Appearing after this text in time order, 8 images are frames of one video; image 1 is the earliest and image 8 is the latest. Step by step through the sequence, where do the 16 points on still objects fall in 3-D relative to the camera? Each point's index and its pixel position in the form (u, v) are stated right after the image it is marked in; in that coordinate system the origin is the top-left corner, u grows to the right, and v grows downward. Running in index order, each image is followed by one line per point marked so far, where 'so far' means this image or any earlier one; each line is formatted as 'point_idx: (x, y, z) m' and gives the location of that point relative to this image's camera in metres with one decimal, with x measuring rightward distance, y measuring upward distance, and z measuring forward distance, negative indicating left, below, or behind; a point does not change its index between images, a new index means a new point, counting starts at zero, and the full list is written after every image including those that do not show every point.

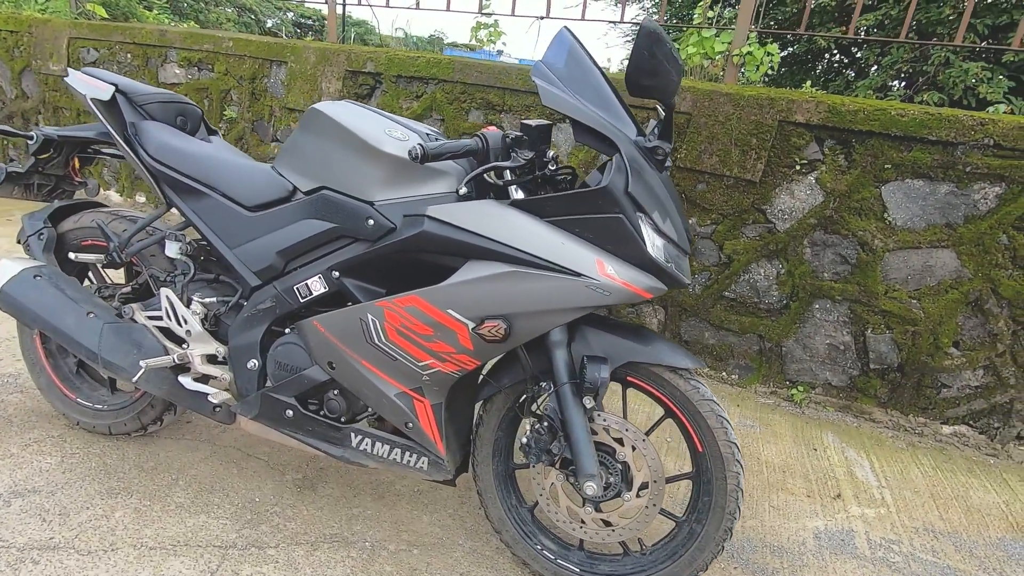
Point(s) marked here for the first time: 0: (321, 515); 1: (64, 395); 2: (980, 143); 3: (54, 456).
0: (-0.7, -0.8, +2.0) m
1: (-1.8, -0.4, +2.3) m
2: (+2.4, +0.7, +2.8) m
3: (-1.8, -0.7, +2.2) m
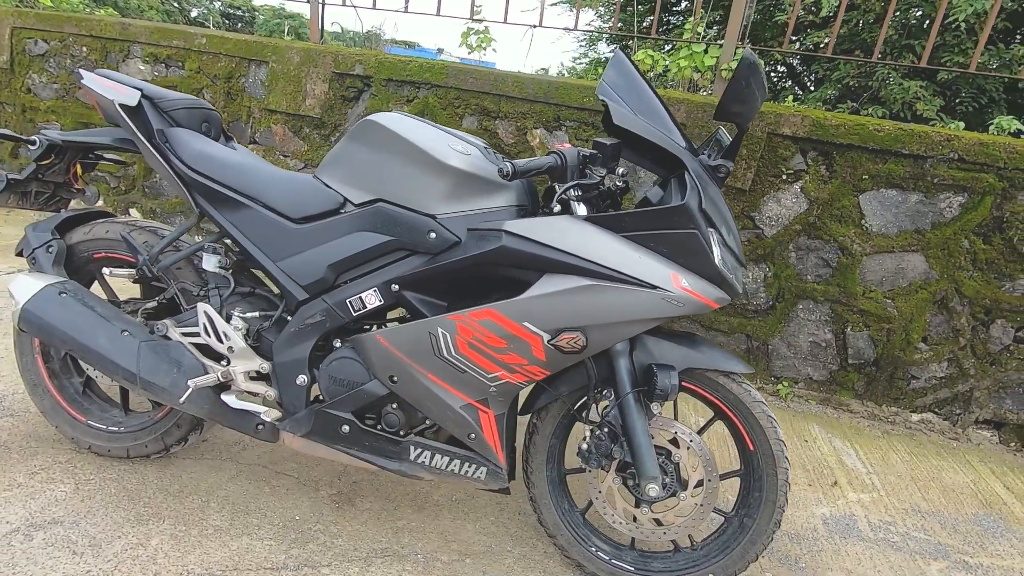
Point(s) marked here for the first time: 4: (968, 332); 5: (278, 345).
0: (-0.5, -0.9, +2.0) m
1: (-1.7, -0.5, +2.1) m
2: (+2.4, +0.7, +3.1) m
3: (-1.6, -0.7, +2.0) m
4: (+2.7, -0.3, +3.3) m
5: (-0.8, -0.2, +1.8) m
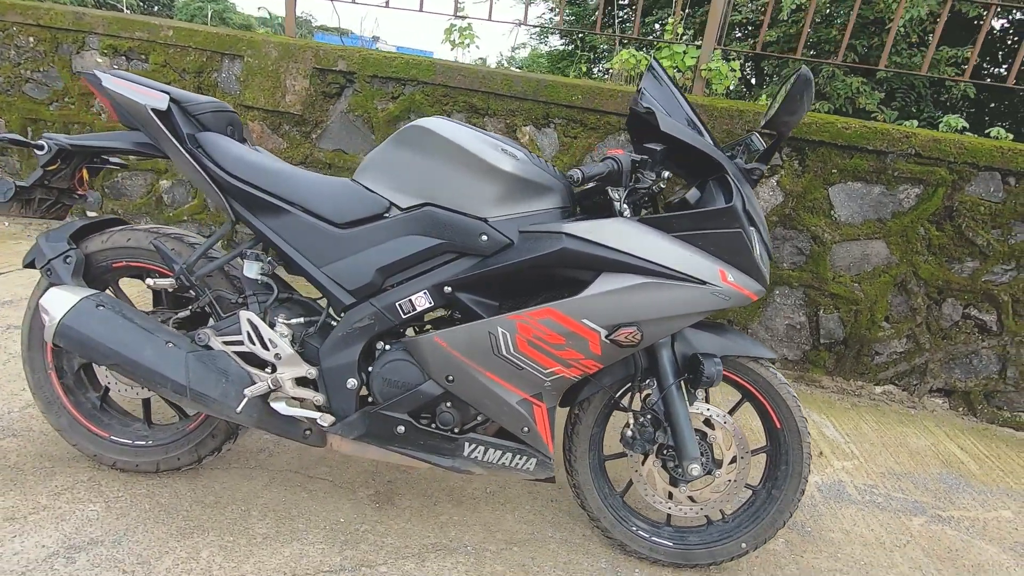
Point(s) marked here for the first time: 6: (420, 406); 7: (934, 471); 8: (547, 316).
0: (-0.4, -0.9, +2.1) m
1: (-1.5, -0.5, +2.1) m
2: (+2.4, +0.8, +3.4) m
3: (-1.5, -0.7, +2.0) m
4: (+2.7, -0.1, +3.6) m
5: (-0.6, -0.2, +1.9) m
6: (-0.3, -0.4, +1.8) m
7: (+2.3, -1.0, +3.1) m
8: (+0.1, -0.1, +1.7) m
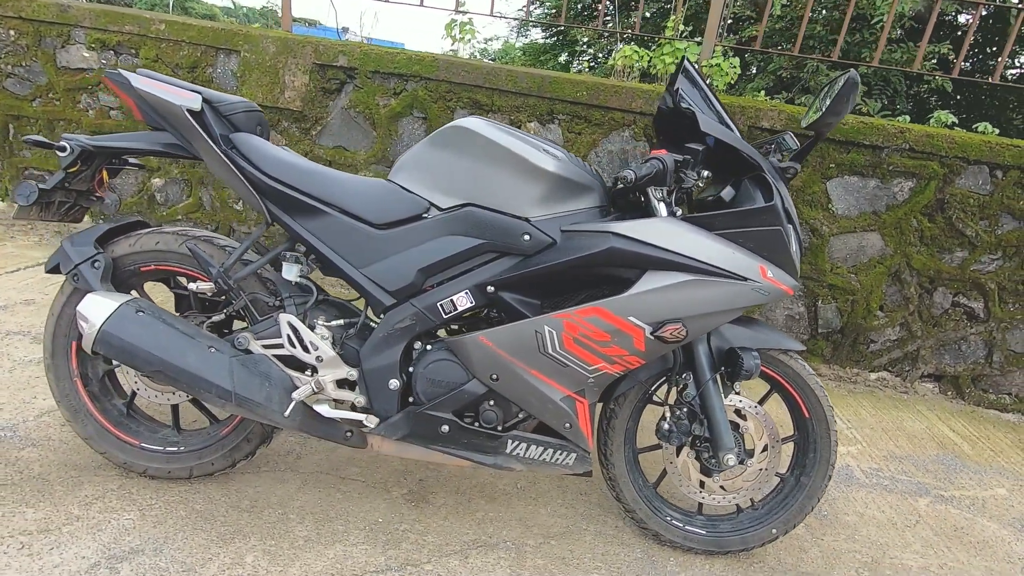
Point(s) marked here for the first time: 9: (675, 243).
0: (-0.2, -0.9, +2.1) m
1: (-1.4, -0.6, +2.0) m
2: (+2.5, +0.9, +3.5) m
3: (-1.3, -0.8, +1.9) m
4: (+2.7, -0.1, +3.7) m
5: (-0.5, -0.2, +1.9) m
6: (-0.2, -0.4, +1.8) m
7: (+2.4, -0.9, +3.2) m
8: (+0.3, -0.1, +1.7) m
9: (+0.5, +0.1, +1.7) m
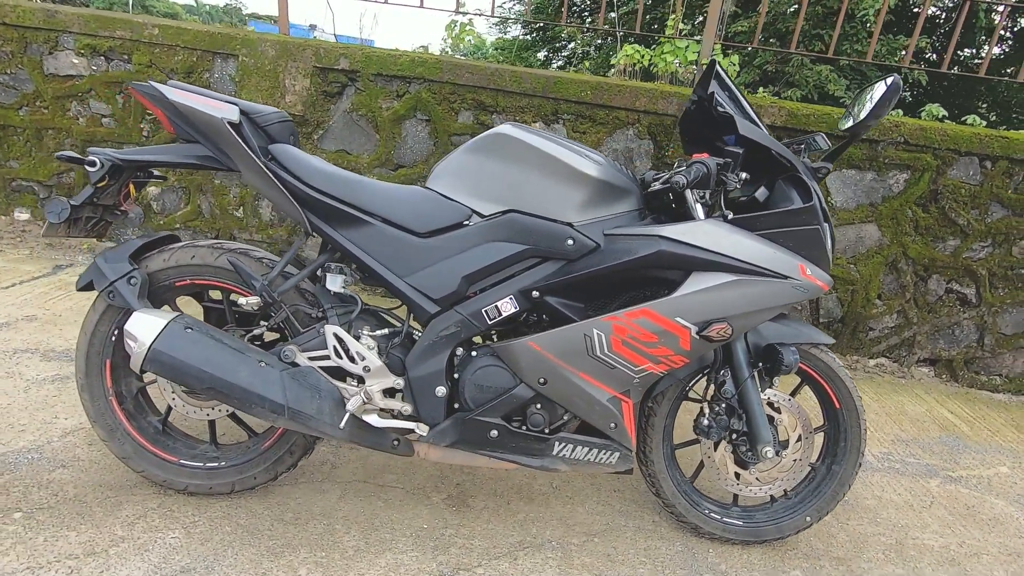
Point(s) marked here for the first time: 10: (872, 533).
0: (-0.1, -0.9, +2.1) m
1: (-1.2, -0.6, +2.0) m
2: (+2.5, +1.0, +3.7) m
3: (-1.1, -0.8, +1.9) m
4: (+2.8, 0.0, +3.9) m
5: (-0.3, -0.2, +1.9) m
6: (0.0, -0.4, +1.8) m
7: (+2.5, -0.9, +3.3) m
8: (+0.4, -0.1, +1.7) m
9: (+0.6, +0.1, +1.7) m
10: (+1.5, -1.0, +2.4) m
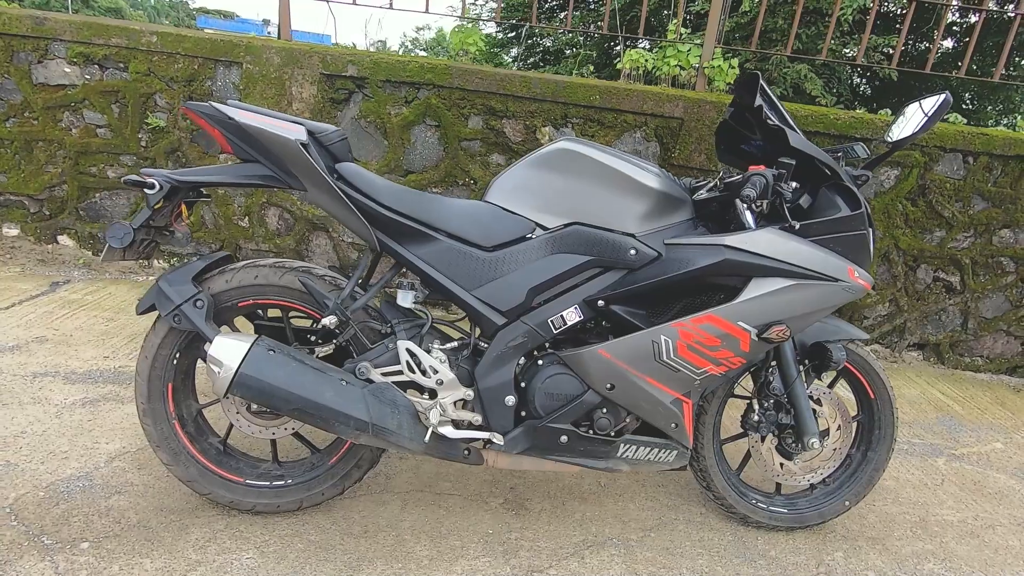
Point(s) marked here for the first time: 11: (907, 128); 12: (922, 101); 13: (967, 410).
0: (+0.2, -0.9, +2.2) m
1: (-1.0, -0.7, +2.0) m
2: (+2.6, +1.0, +3.9) m
3: (-0.9, -0.9, +1.9) m
4: (+2.9, +0.1, +4.1) m
5: (-0.1, -0.3, +1.9) m
6: (+0.2, -0.4, +1.9) m
7: (+2.7, -0.8, +3.6) m
8: (+0.6, -0.1, +1.8) m
9: (+0.9, +0.1, +1.8) m
10: (+1.7, -1.0, +2.5) m
11: (+1.4, +0.5, +1.9) m
12: (+1.4, +0.6, +1.9) m
13: (+3.0, -0.8, +3.7) m
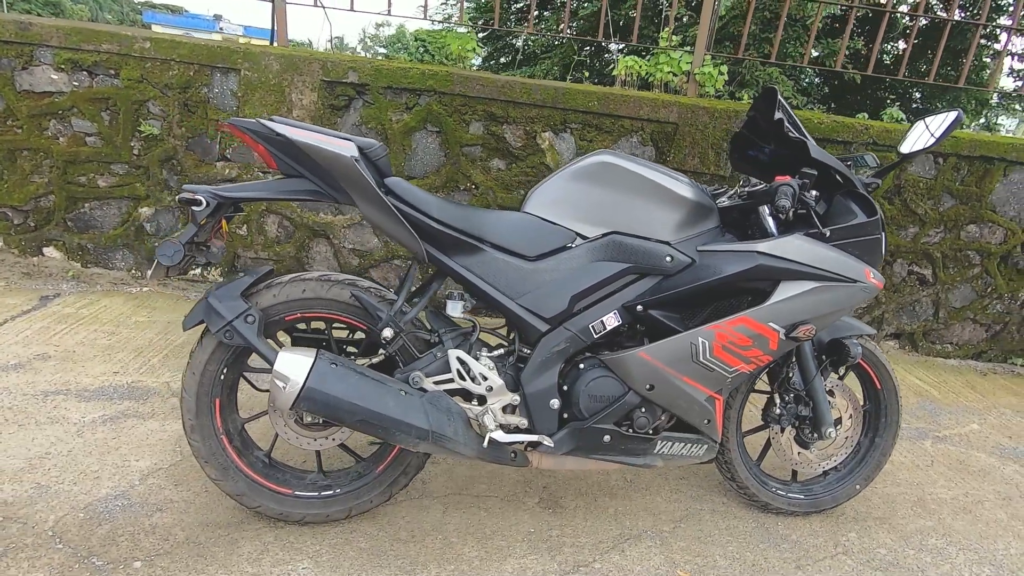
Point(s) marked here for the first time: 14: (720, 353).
0: (+0.3, -1.0, +2.3) m
1: (-0.8, -0.7, +2.0) m
2: (+2.6, +1.1, +4.1) m
3: (-0.7, -0.9, +1.9) m
4: (+2.9, +0.1, +4.4) m
5: (0.0, -0.3, +2.0) m
6: (+0.4, -0.5, +2.0) m
7: (+2.7, -0.8, +3.8) m
8: (+0.8, -0.1, +2.0) m
9: (+1.0, +0.1, +2.0) m
10: (+1.9, -1.0, +2.7) m
11: (+1.5, +0.5, +2.0) m
12: (+1.5, +0.6, +2.1) m
13: (+3.1, -0.8, +4.0) m
14: (+0.7, -0.2, +2.0) m
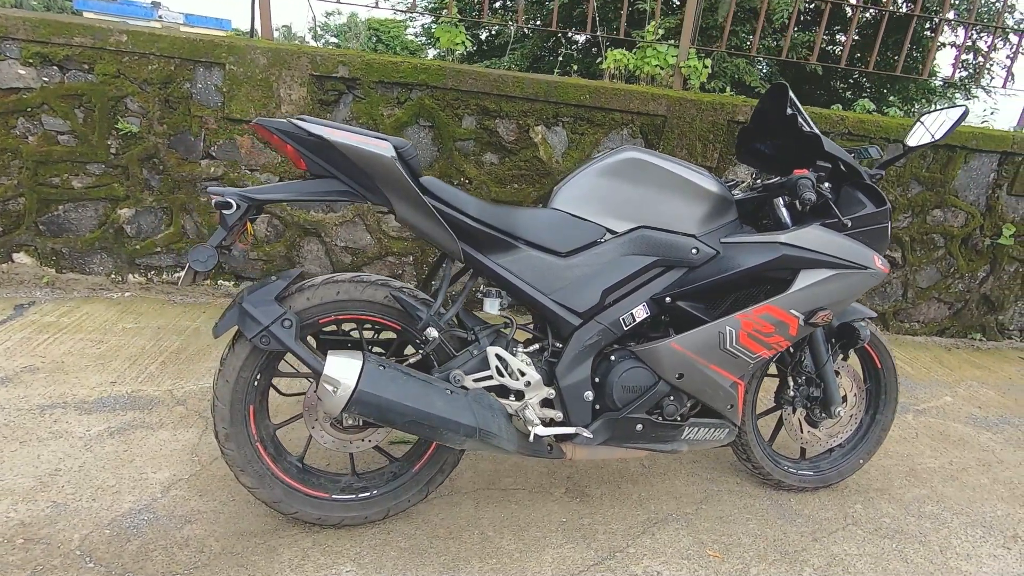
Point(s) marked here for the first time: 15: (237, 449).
0: (+0.4, -0.9, +2.3) m
1: (-0.7, -0.7, +2.0) m
2: (+2.5, +1.2, +4.3) m
3: (-0.6, -0.9, +1.9) m
4: (+2.8, +0.3, +4.6) m
5: (+0.2, -0.3, +2.0) m
6: (+0.5, -0.4, +2.1) m
7: (+2.7, -0.6, +4.0) m
8: (+0.9, -0.1, +2.0) m
9: (+1.1, +0.2, +2.1) m
10: (+2.0, -0.9, +2.9) m
11: (+1.6, +0.6, +2.2) m
12: (+1.6, +0.7, +2.2) m
13: (+3.0, -0.6, +4.2) m
14: (+0.8, -0.2, +2.1) m
15: (-0.9, -0.5, +1.9) m
